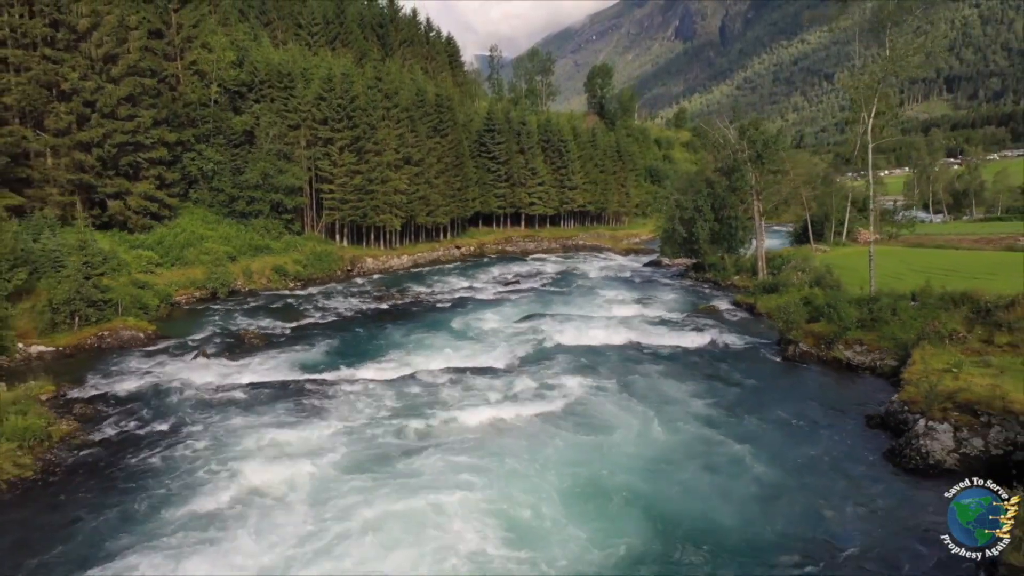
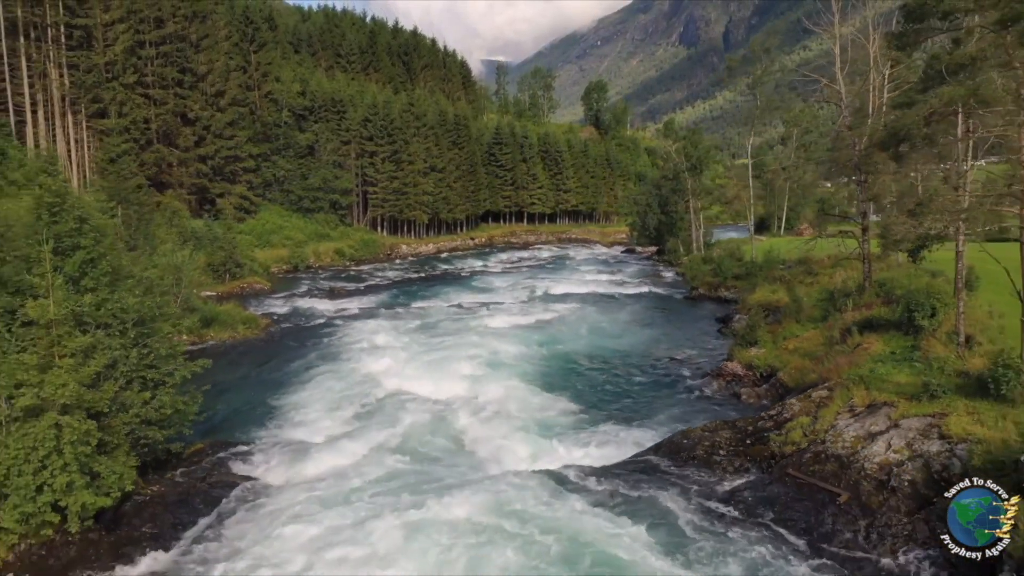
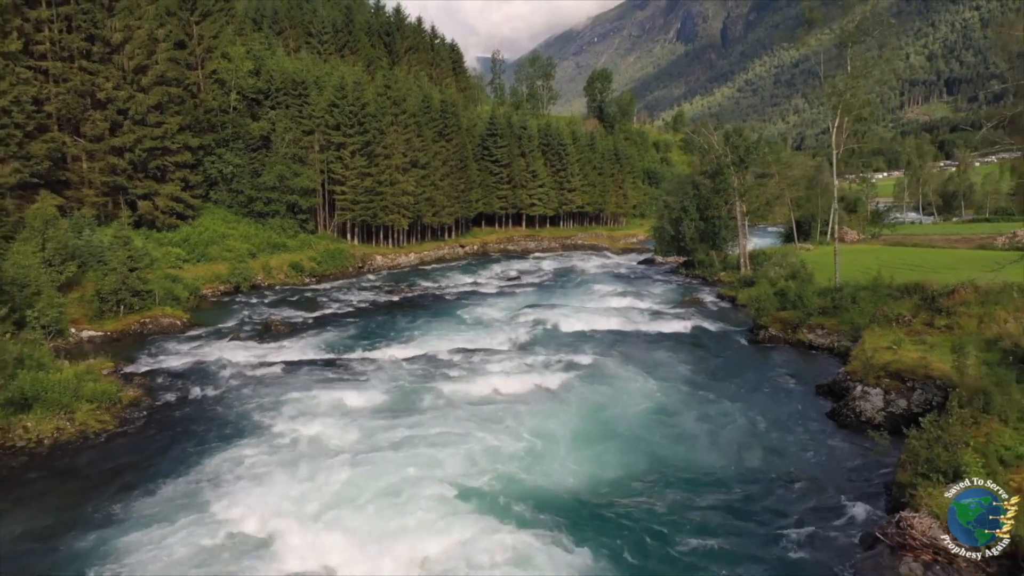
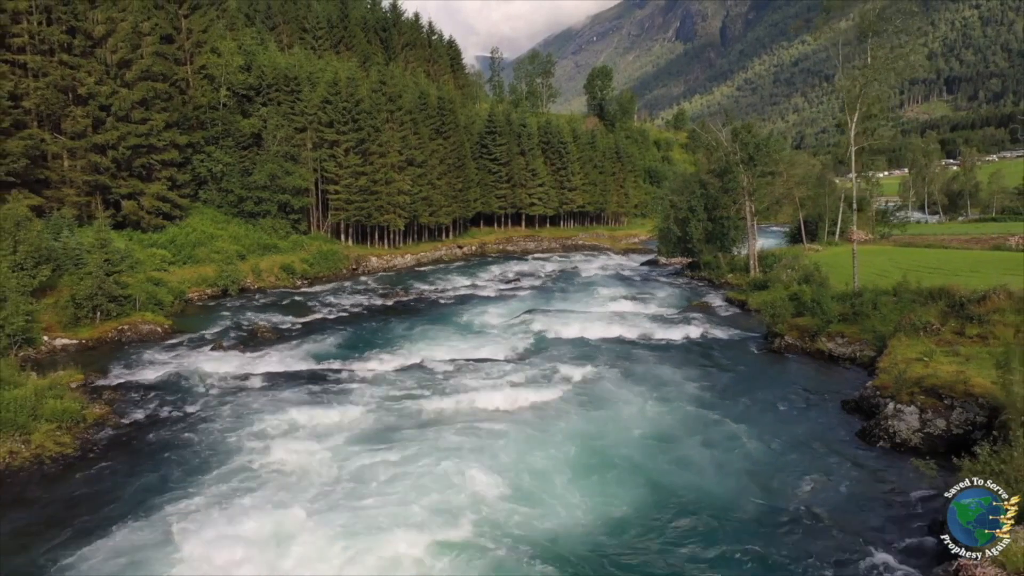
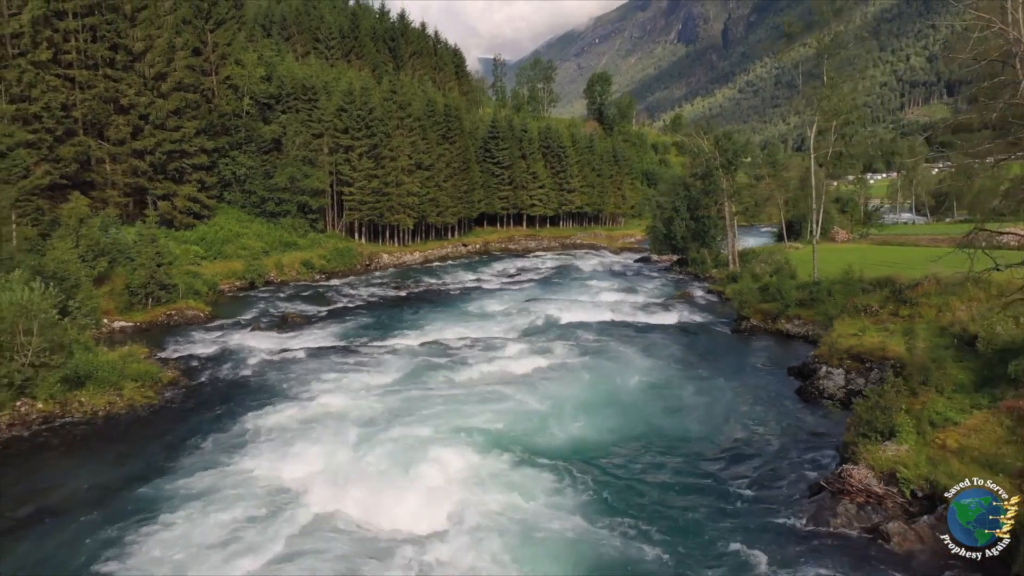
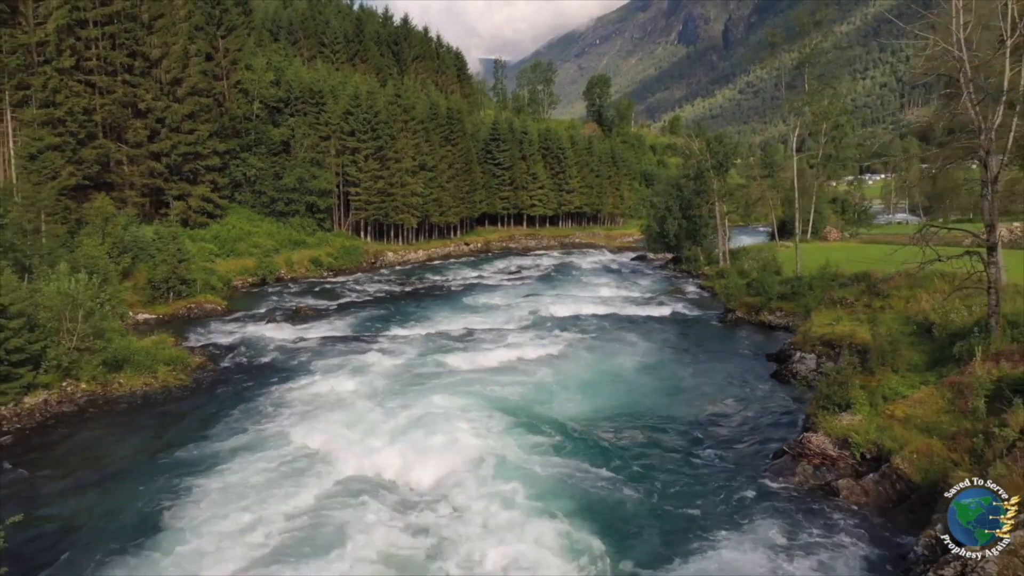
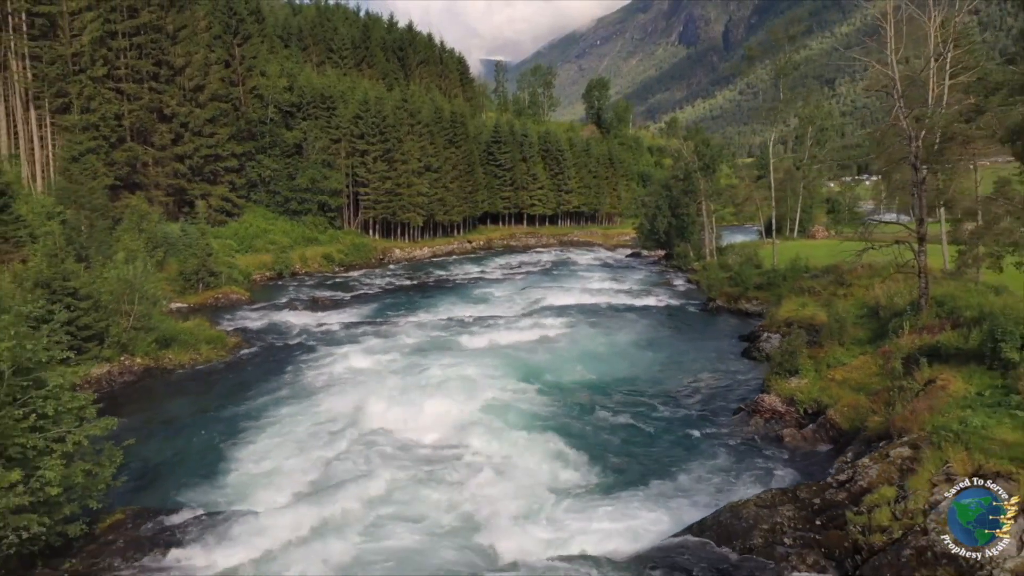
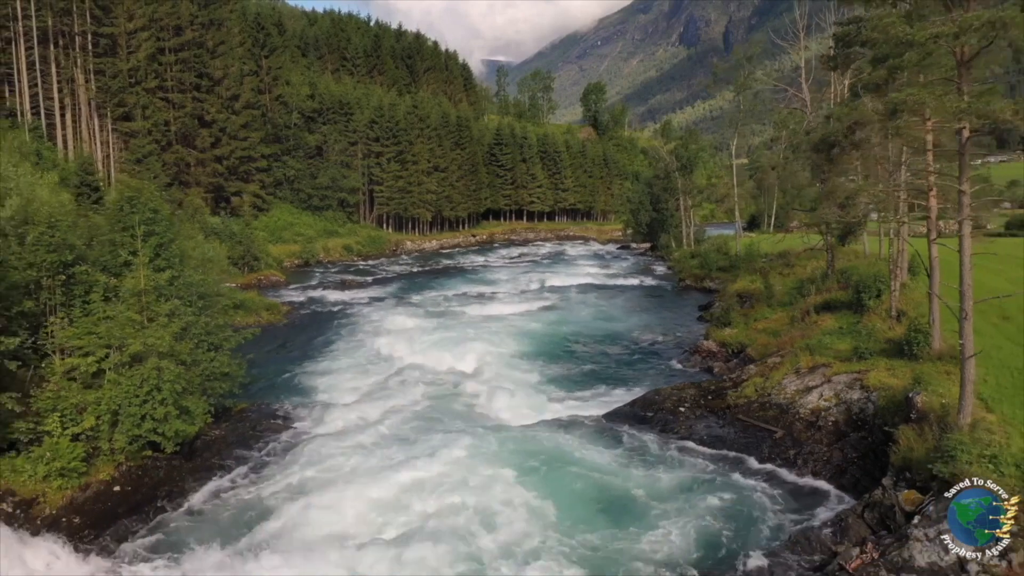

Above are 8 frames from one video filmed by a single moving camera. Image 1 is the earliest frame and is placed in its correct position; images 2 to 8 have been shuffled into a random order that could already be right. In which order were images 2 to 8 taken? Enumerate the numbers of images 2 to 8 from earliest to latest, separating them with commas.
4, 3, 5, 6, 7, 2, 8
